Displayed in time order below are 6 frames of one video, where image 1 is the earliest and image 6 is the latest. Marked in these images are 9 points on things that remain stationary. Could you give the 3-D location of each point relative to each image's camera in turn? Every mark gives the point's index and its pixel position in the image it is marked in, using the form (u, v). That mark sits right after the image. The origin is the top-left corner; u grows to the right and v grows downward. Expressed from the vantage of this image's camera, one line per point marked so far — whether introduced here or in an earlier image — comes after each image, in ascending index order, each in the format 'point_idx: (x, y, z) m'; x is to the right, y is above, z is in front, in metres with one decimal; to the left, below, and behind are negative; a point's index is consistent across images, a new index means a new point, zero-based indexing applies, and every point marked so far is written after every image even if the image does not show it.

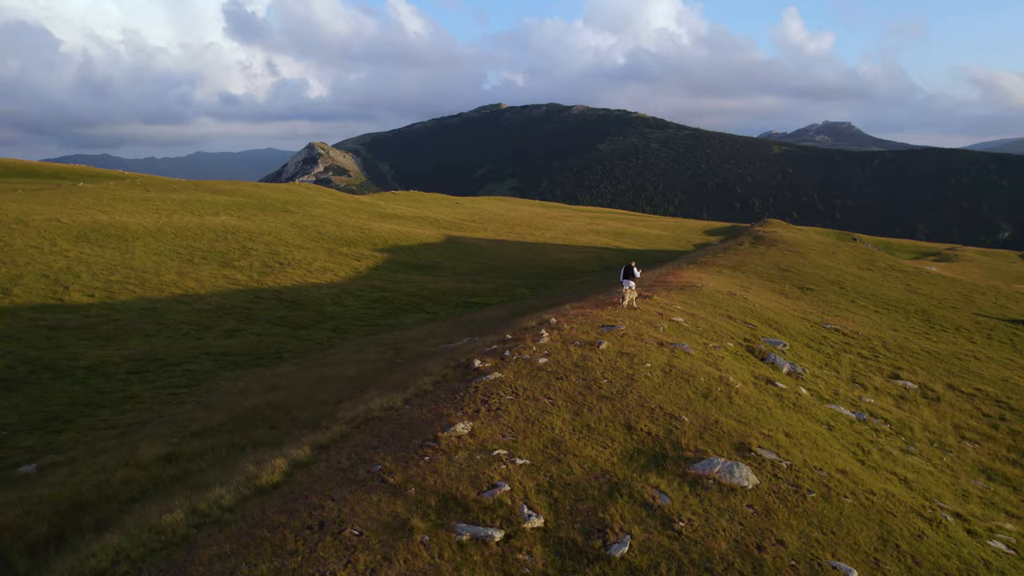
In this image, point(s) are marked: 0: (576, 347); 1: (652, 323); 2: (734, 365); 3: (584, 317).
0: (+1.1, -1.1, +14.5) m
1: (+3.2, -0.9, +18.5) m
2: (+4.5, -1.6, +16.7) m
3: (+1.7, -0.6, +18.4) m
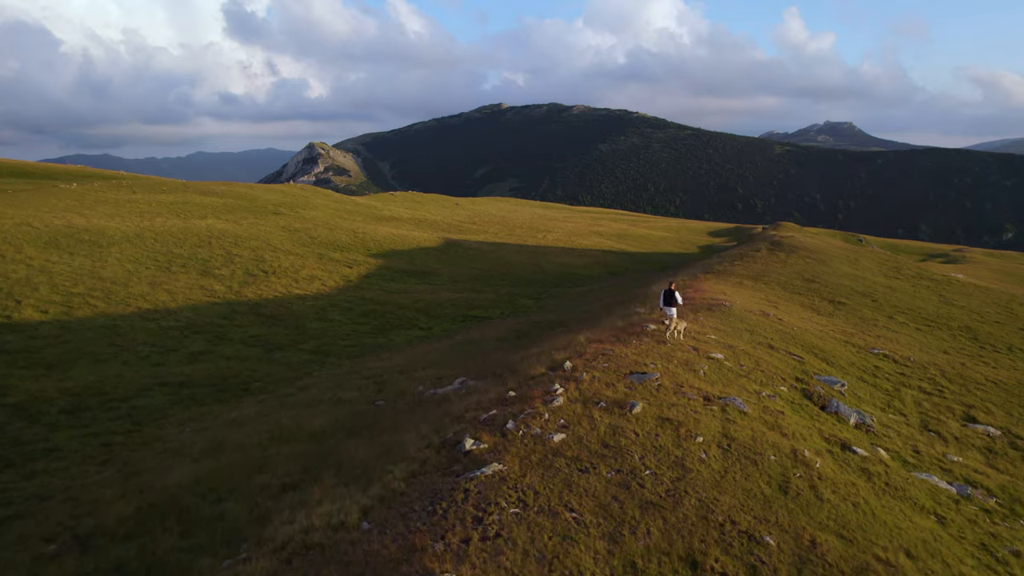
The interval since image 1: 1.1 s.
0: (+1.2, -1.7, +10.9) m
1: (+3.3, -1.5, +15.0) m
2: (+4.6, -2.2, +13.1) m
3: (+1.7, -1.2, +14.8) m
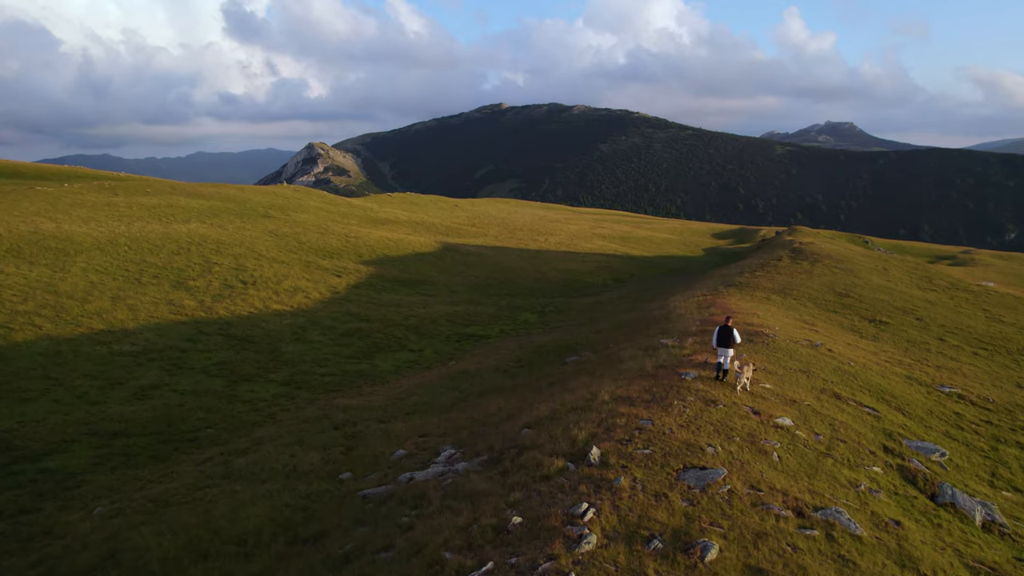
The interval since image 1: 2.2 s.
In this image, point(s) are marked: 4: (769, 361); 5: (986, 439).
0: (+1.2, -2.3, +6.9) m
1: (+3.3, -2.1, +11.0) m
2: (+4.6, -2.8, +9.1) m
3: (+1.8, -1.9, +10.8) m
4: (+5.6, -1.6, +18.1) m
5: (+9.6, -3.1, +16.8) m
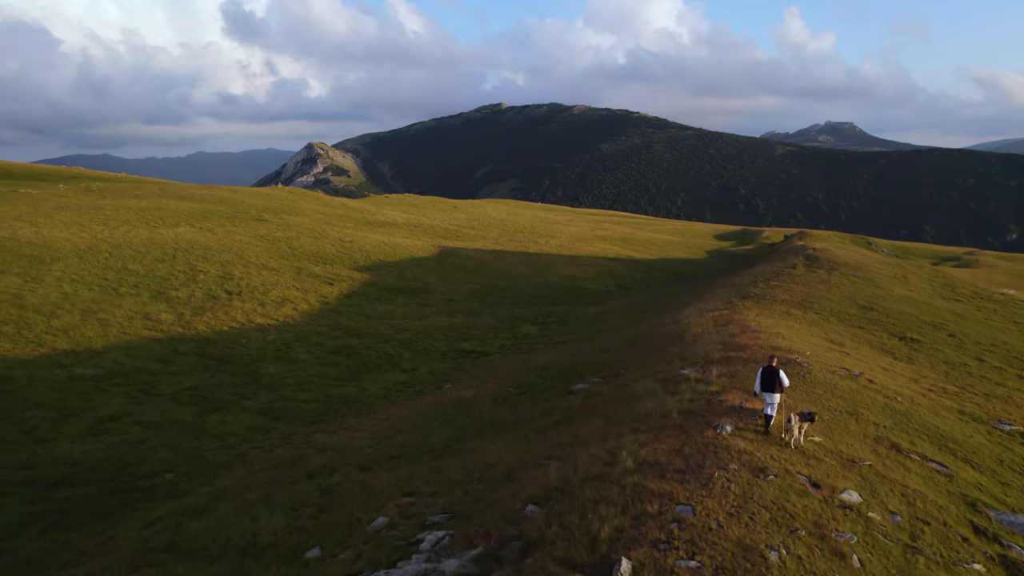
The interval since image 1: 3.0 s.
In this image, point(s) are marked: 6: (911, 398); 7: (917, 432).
0: (+1.2, -2.9, +4.4) m
1: (+3.3, -2.7, +8.5) m
2: (+4.6, -3.4, +6.6) m
3: (+1.8, -2.5, +8.3) m
4: (+5.7, -2.1, +15.6) m
5: (+9.6, -3.6, +14.3) m
6: (+9.2, -2.5, +19.1) m
7: (+7.5, -2.7, +15.4) m
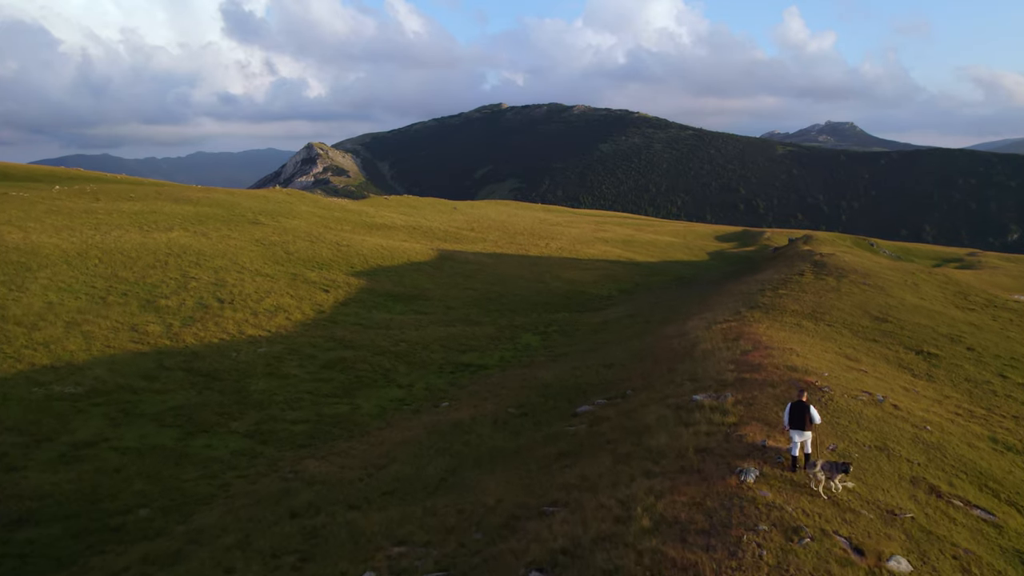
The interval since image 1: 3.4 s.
0: (+1.3, -3.3, +3.1) m
1: (+3.3, -3.1, +7.2) m
2: (+4.7, -3.8, +5.4) m
3: (+1.8, -2.9, +7.1) m
4: (+5.7, -2.6, +14.3) m
5: (+9.7, -4.0, +13.1) m
6: (+9.2, -3.0, +17.8) m
7: (+7.6, -3.1, +14.1) m
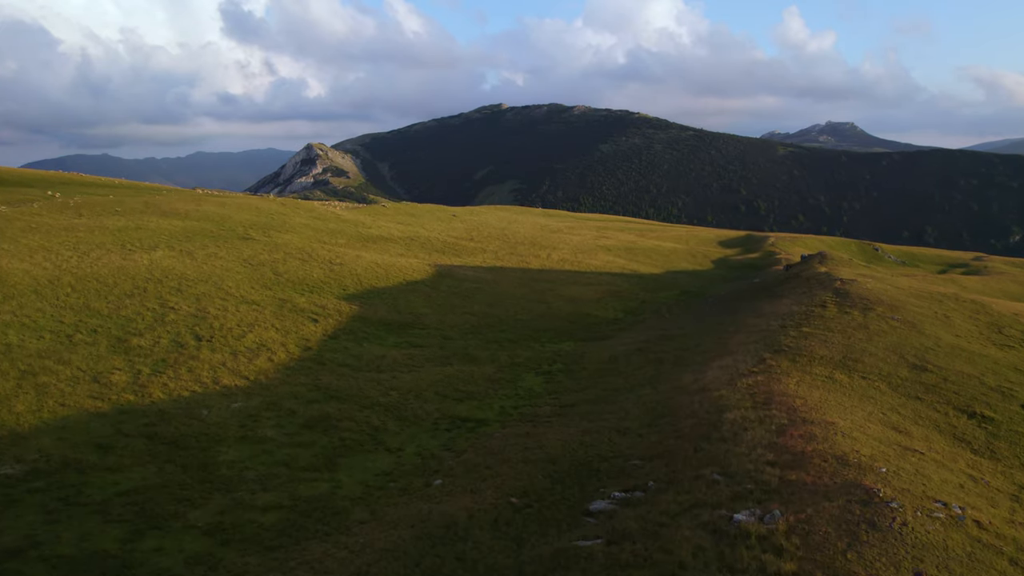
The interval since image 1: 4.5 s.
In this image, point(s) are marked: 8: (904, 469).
0: (+1.3, -5.0, 0.0) m
1: (+3.4, -4.8, +4.1) m
2: (+4.7, -5.5, +2.2) m
3: (+1.9, -4.6, +3.9) m
4: (+5.7, -4.3, +11.2) m
5: (+9.7, -5.8, +9.9) m
6: (+9.3, -4.7, +14.7) m
7: (+7.6, -4.8, +11.0) m
8: (+8.6, -4.0, +18.3) m
